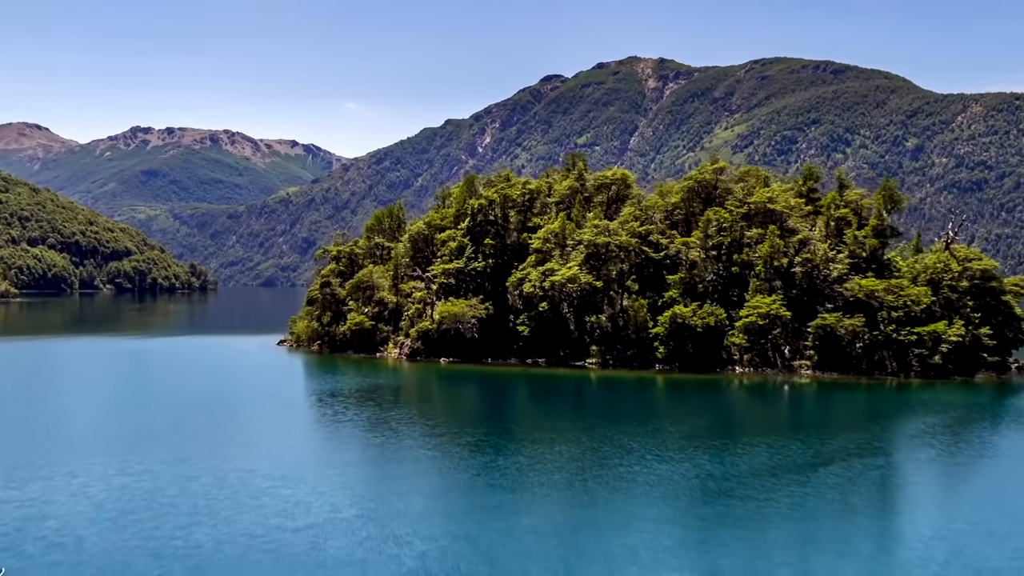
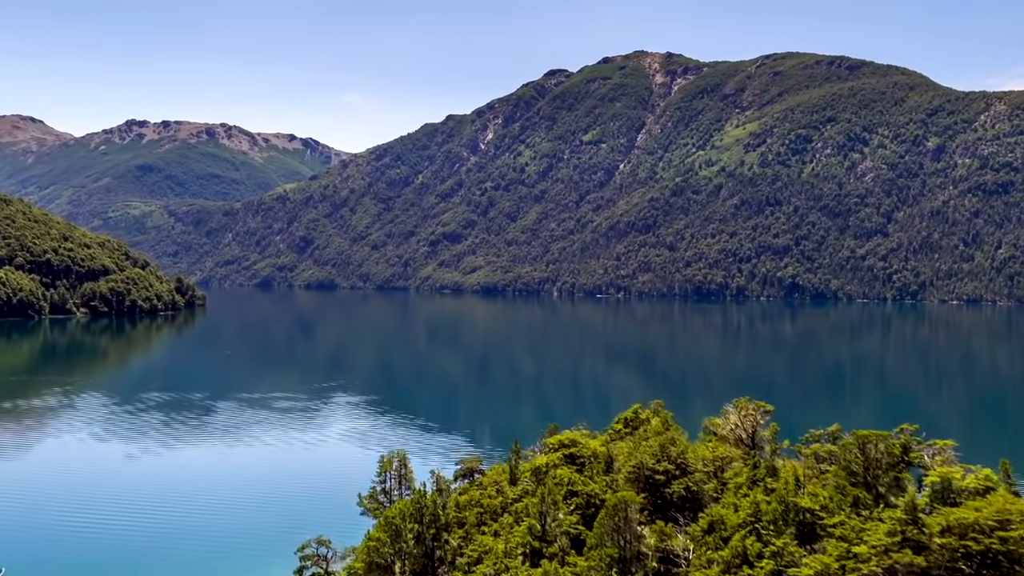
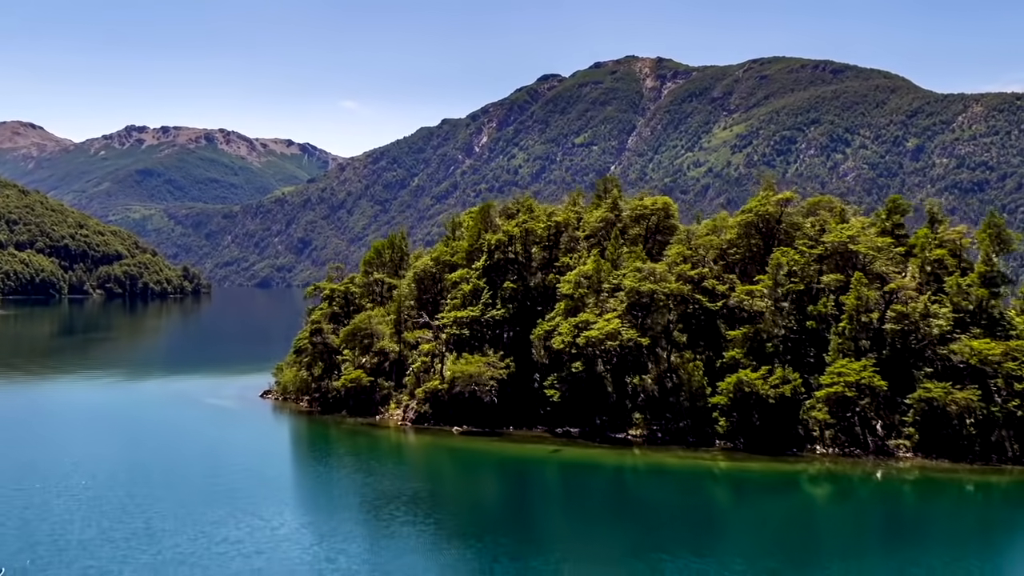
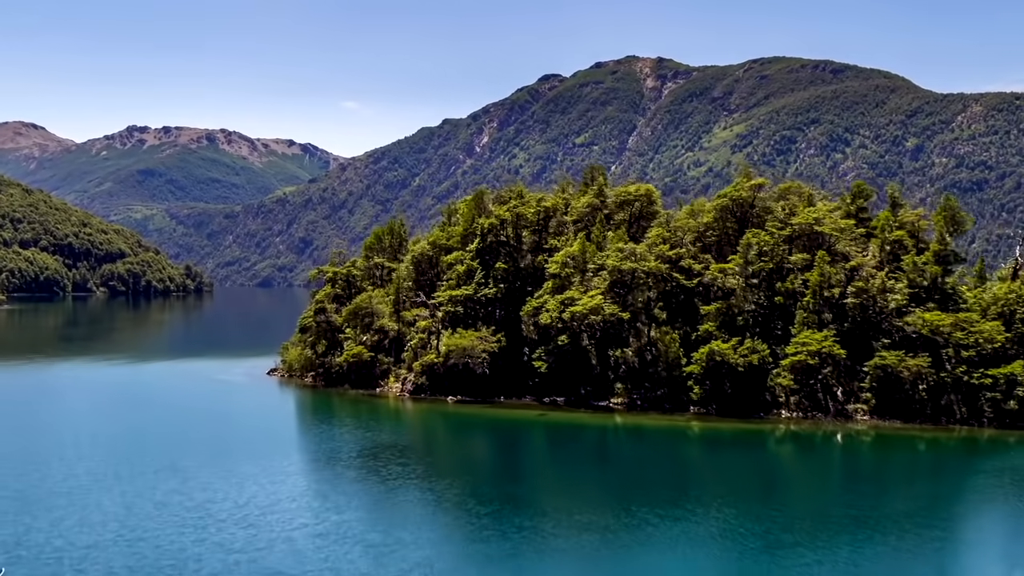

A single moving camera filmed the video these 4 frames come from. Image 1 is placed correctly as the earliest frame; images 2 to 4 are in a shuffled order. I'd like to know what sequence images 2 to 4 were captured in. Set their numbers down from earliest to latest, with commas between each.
4, 3, 2
